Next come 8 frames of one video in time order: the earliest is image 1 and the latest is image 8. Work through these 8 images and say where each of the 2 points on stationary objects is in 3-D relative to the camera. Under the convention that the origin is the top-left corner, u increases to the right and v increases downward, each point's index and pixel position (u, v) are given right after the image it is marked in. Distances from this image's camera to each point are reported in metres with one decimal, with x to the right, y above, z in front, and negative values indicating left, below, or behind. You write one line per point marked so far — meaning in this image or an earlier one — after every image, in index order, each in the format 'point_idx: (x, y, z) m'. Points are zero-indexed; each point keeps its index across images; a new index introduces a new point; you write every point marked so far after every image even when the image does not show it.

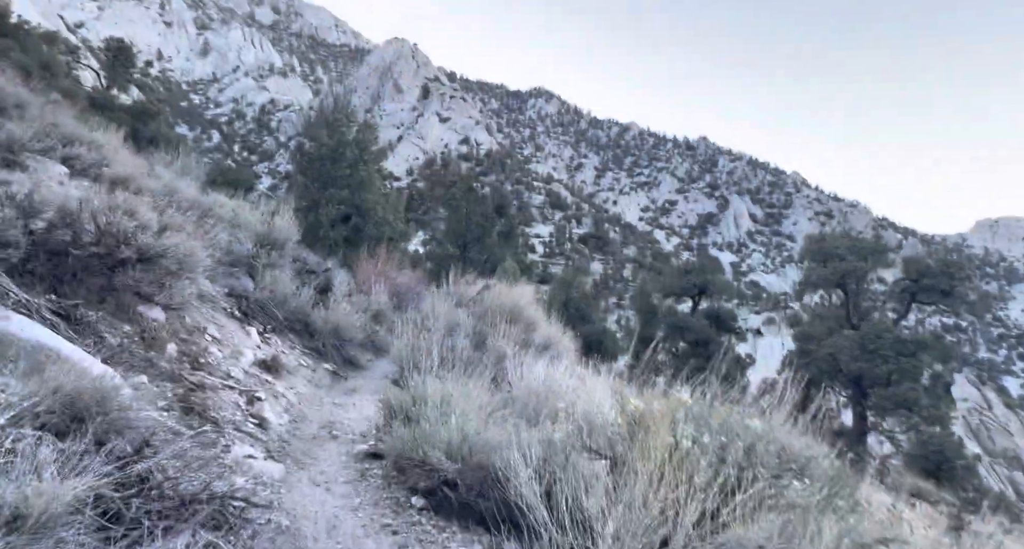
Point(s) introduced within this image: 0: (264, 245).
0: (-3.3, +0.4, +8.1) m
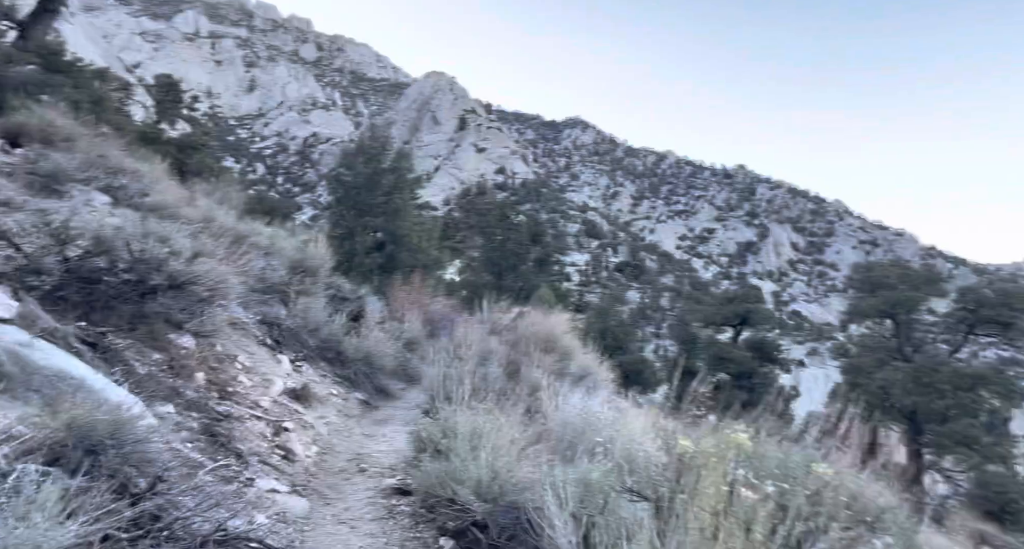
0: (-2.8, +0.1, +8.1) m
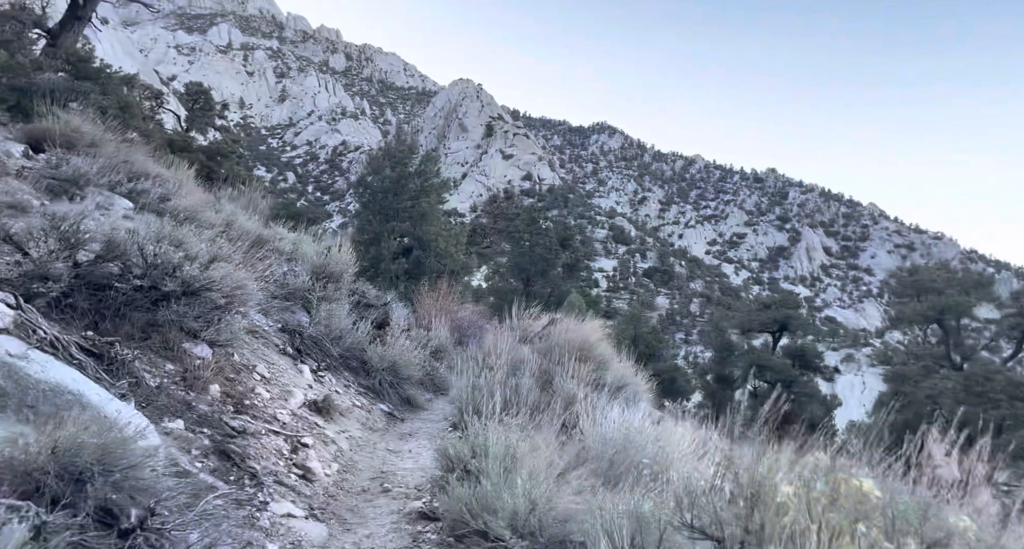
0: (-2.4, 0.0, +7.8) m
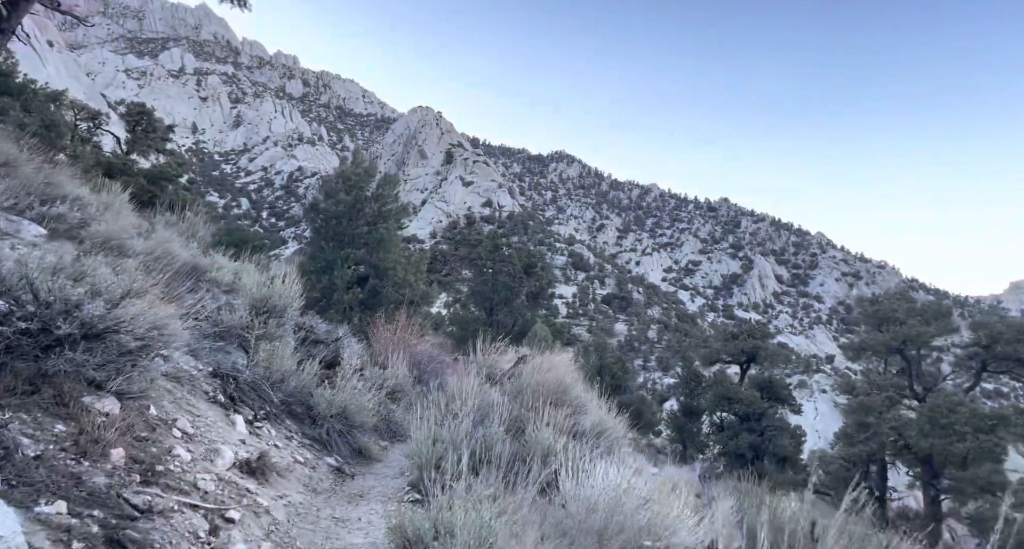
0: (-2.8, -0.4, +7.0) m
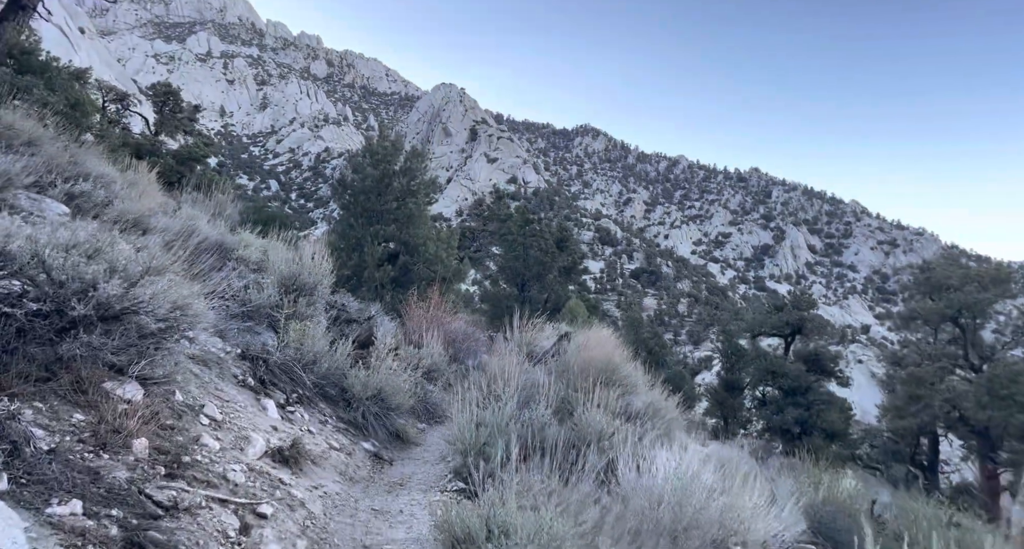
0: (-2.4, -0.1, +6.7) m
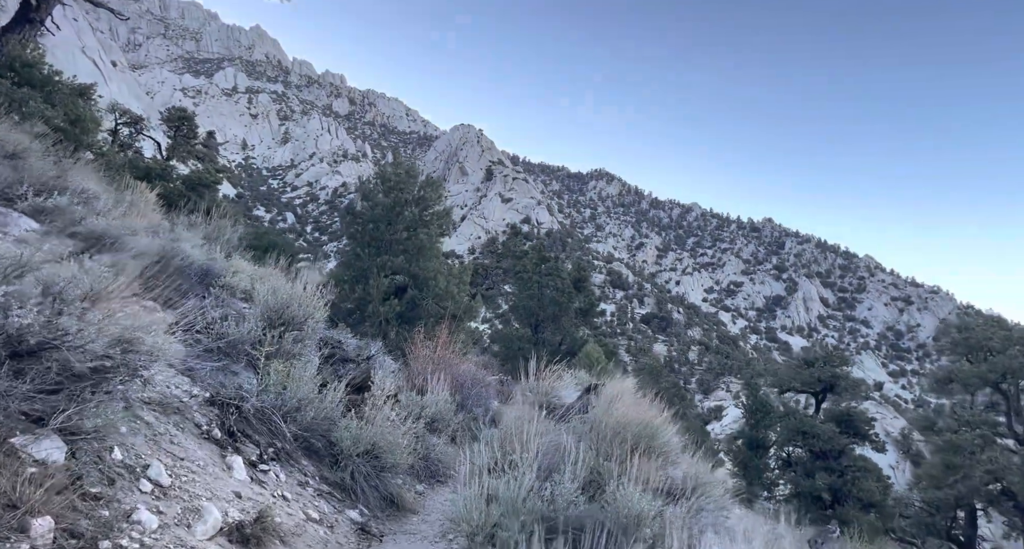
0: (-2.2, -0.4, +5.8) m
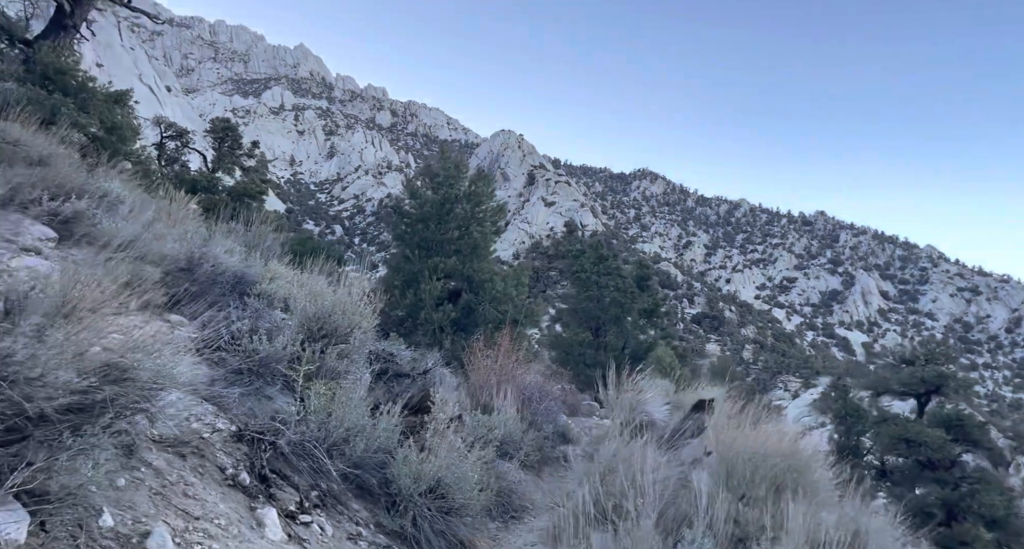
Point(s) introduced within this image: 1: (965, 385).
0: (-1.5, -0.5, +4.9) m
1: (+9.9, -2.4, +13.6) m
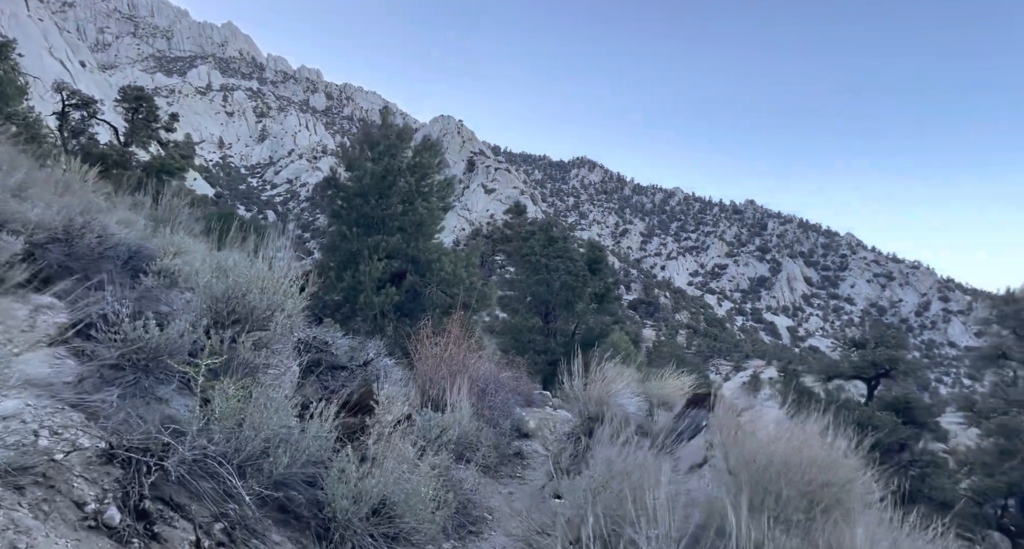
0: (-1.8, -0.3, +4.0) m
1: (+8.7, -2.0, +13.8) m
